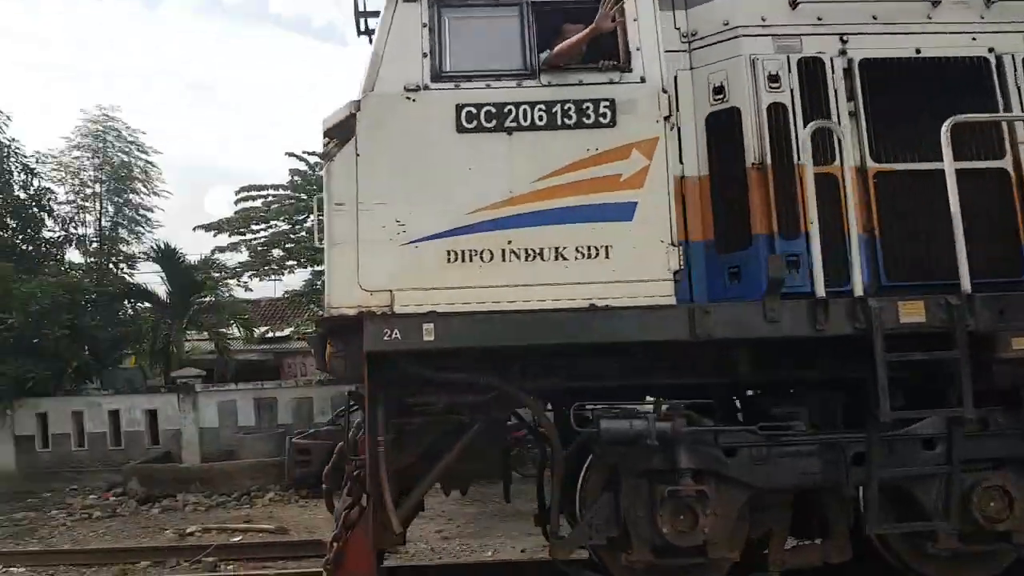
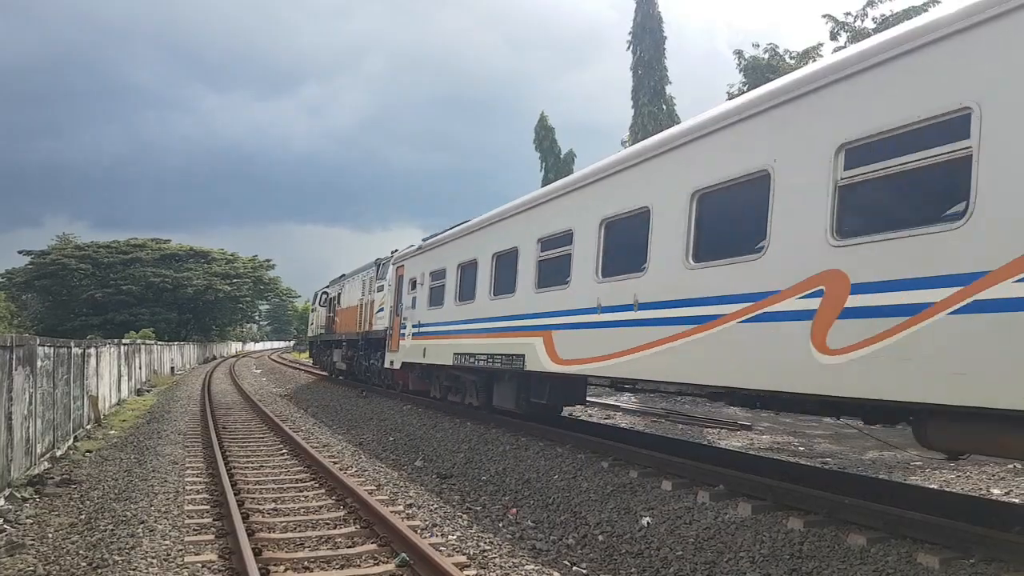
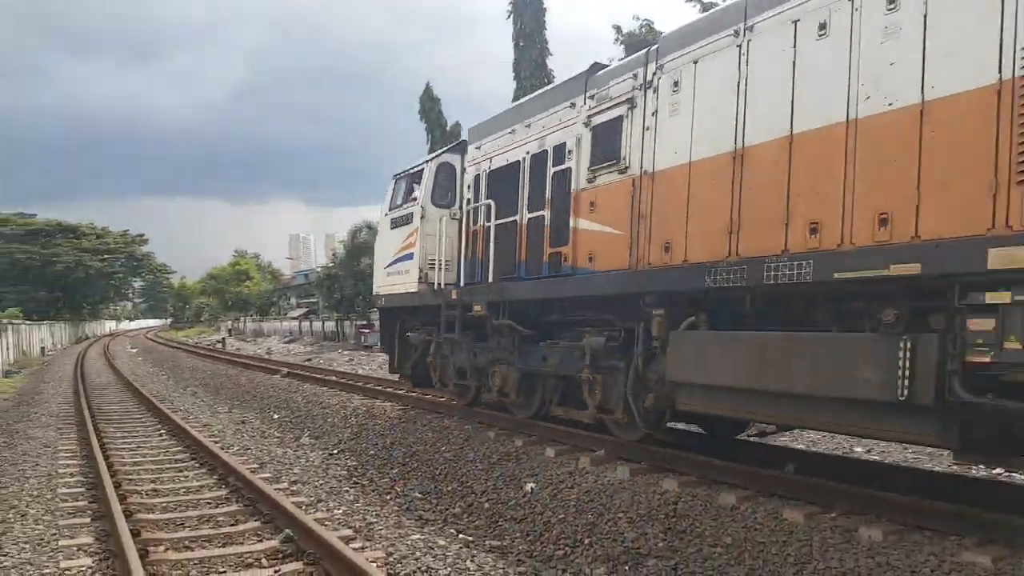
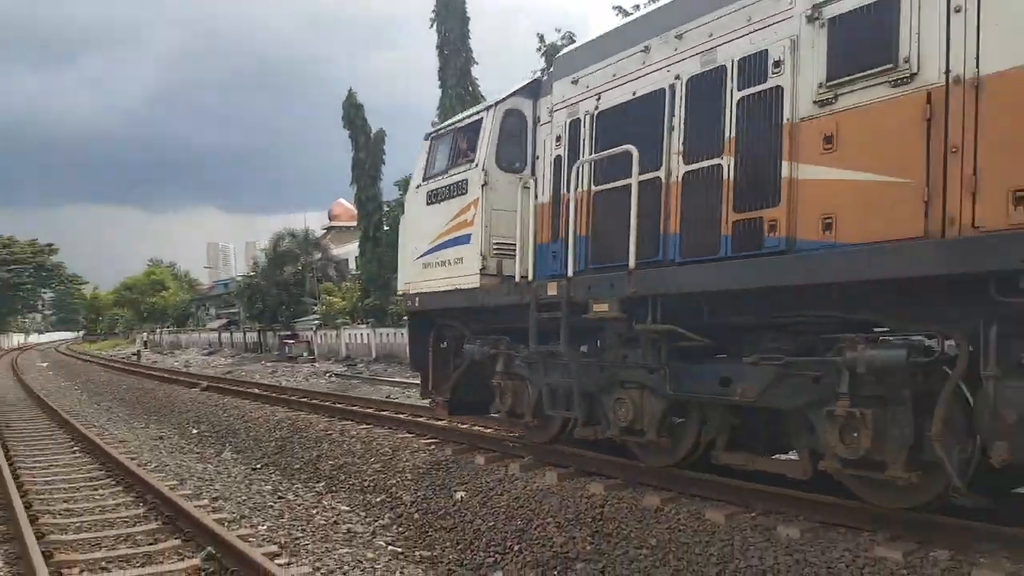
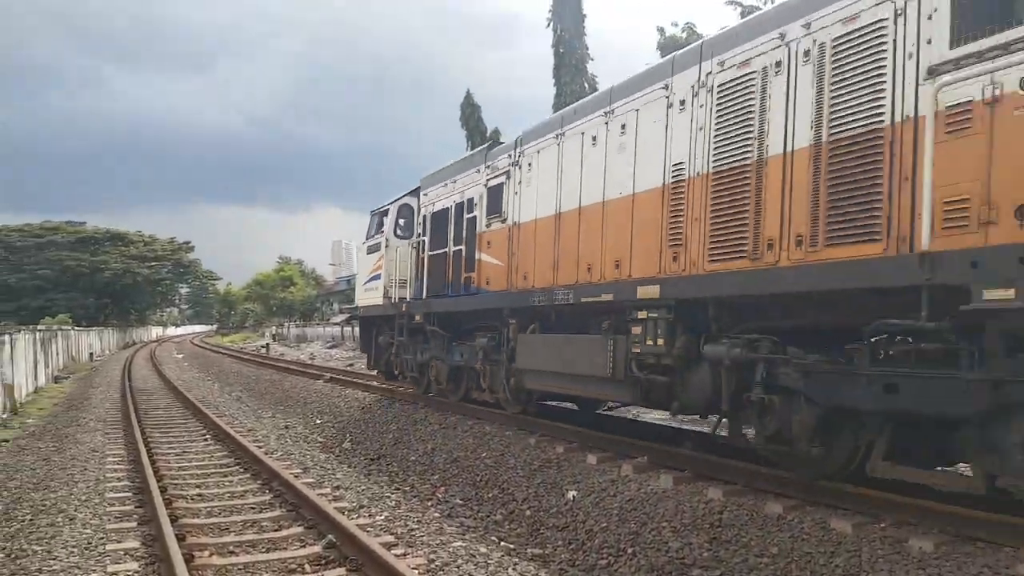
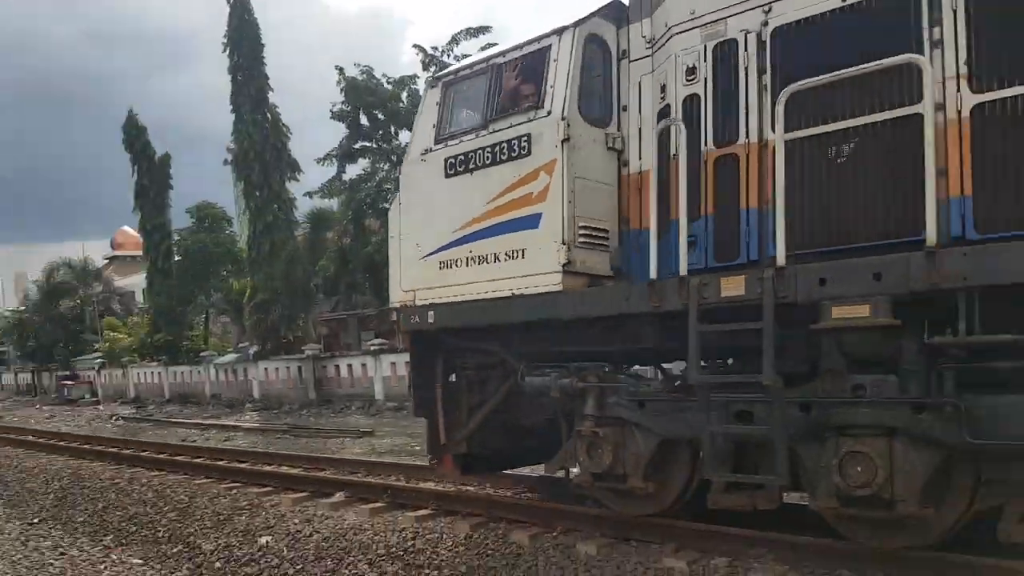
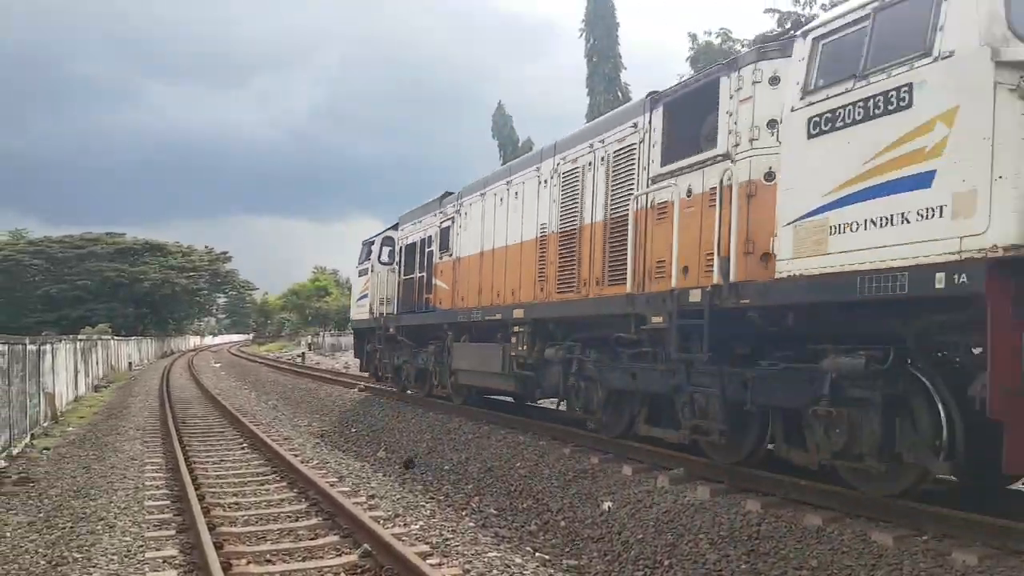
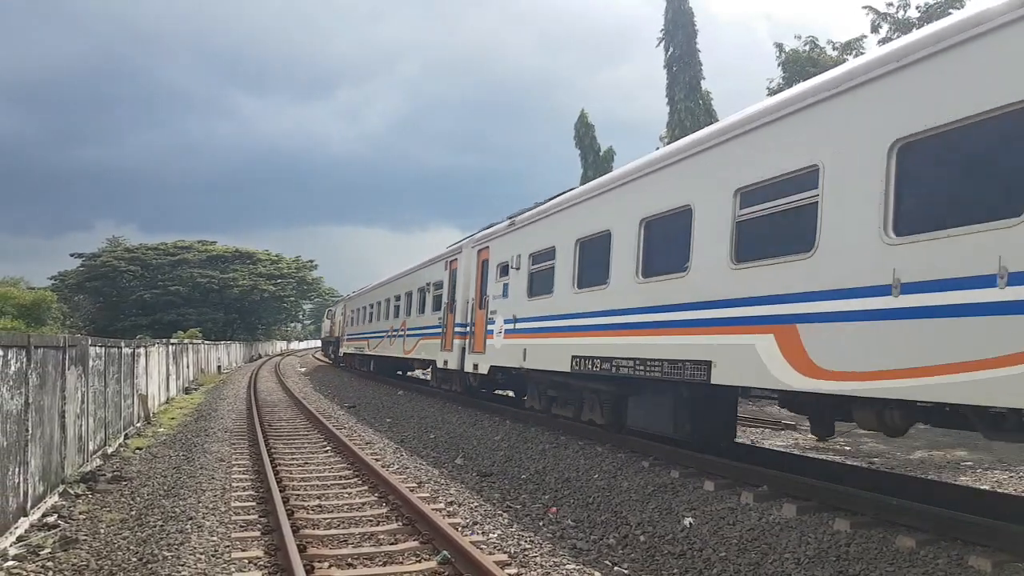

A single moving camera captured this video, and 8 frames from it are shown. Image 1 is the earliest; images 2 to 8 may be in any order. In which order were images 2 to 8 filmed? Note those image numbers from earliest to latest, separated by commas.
6, 4, 3, 5, 7, 2, 8
